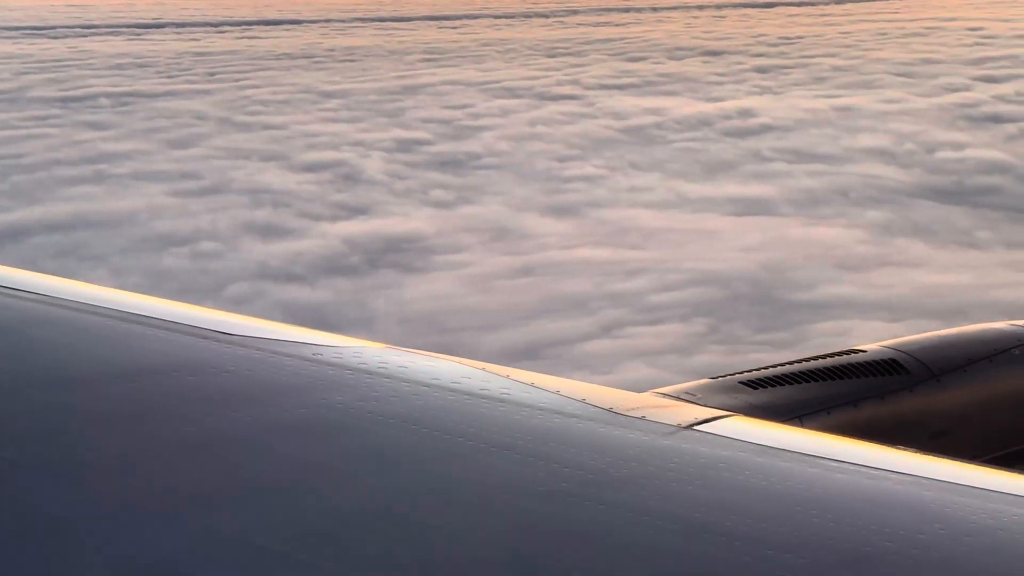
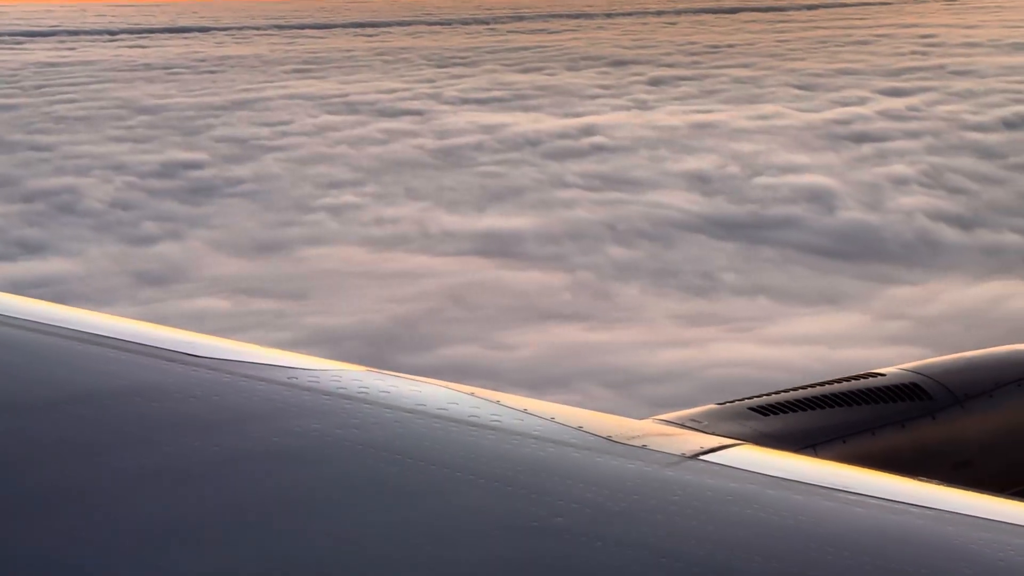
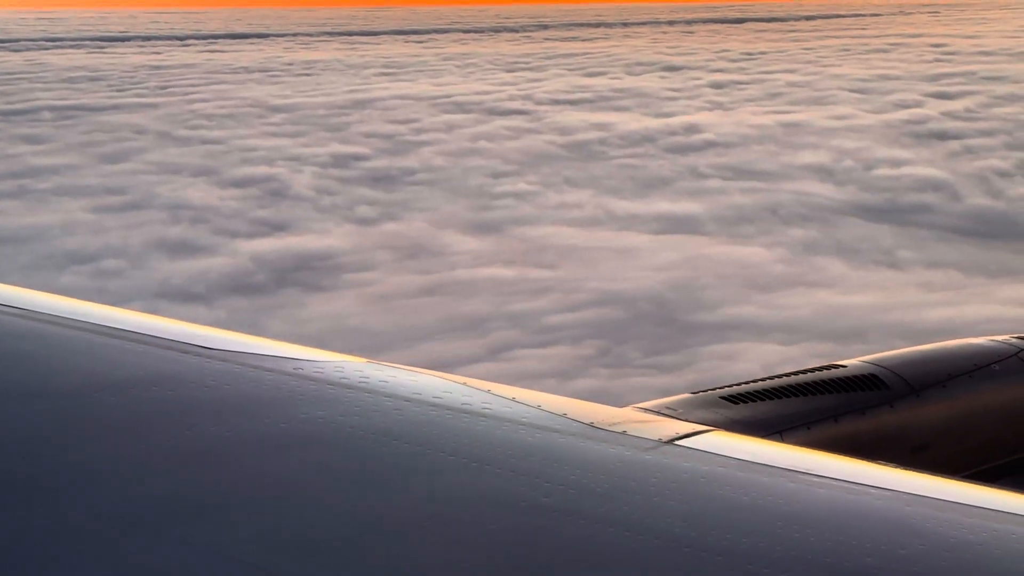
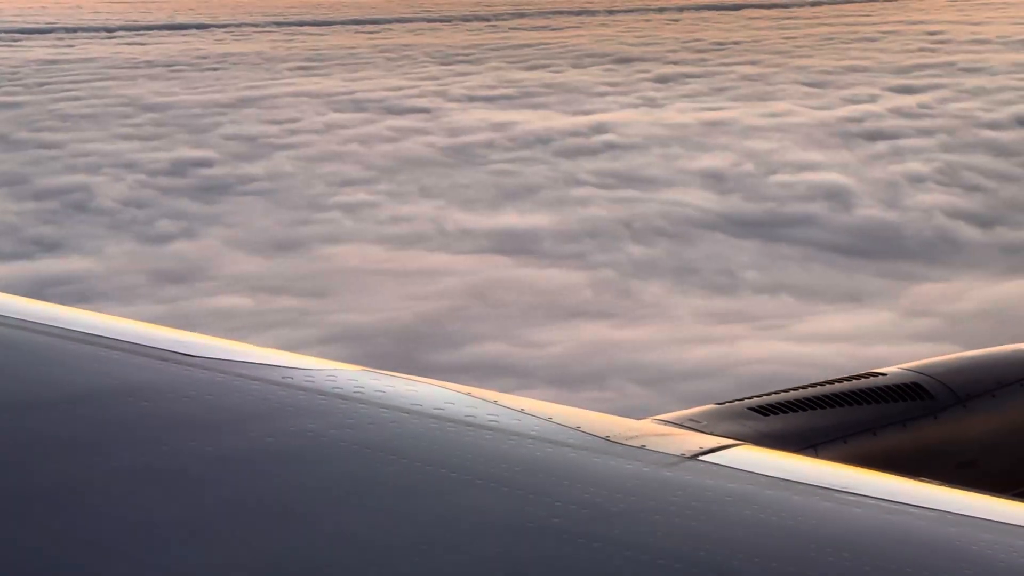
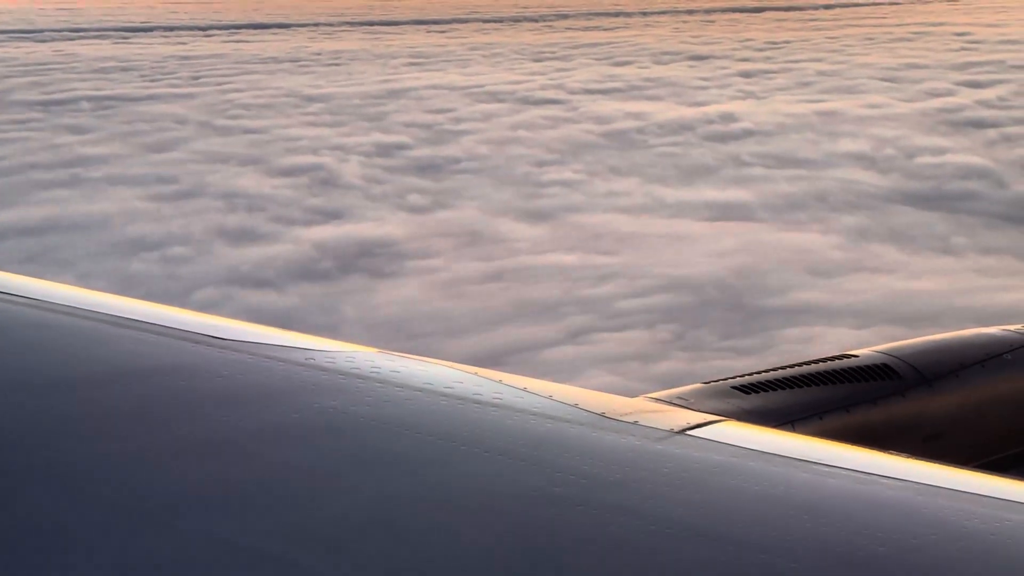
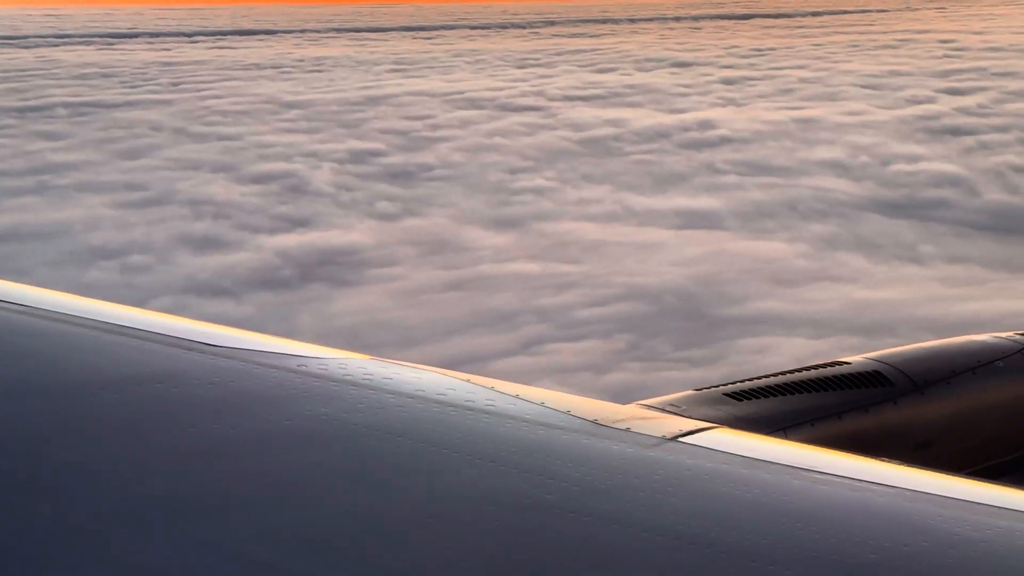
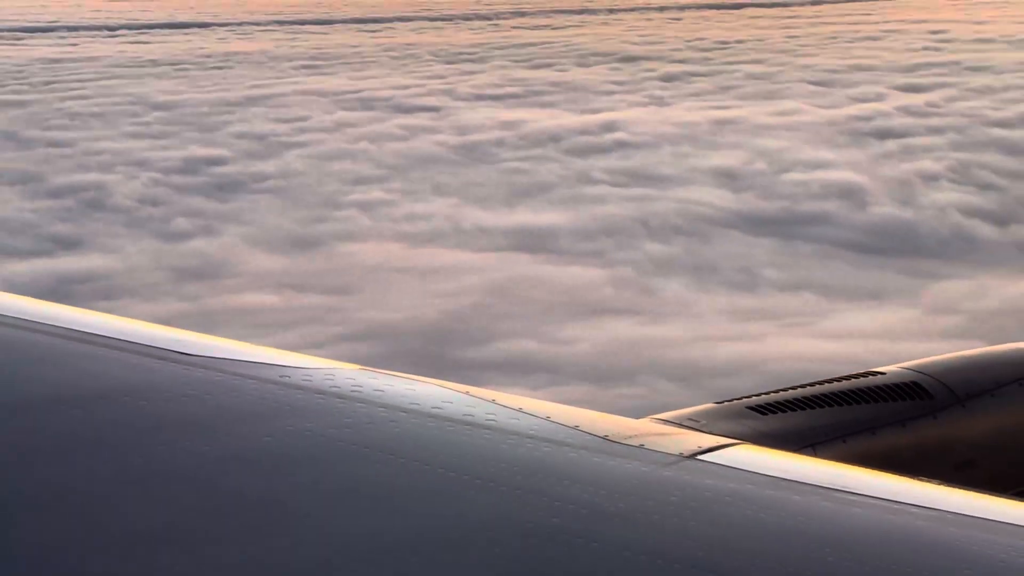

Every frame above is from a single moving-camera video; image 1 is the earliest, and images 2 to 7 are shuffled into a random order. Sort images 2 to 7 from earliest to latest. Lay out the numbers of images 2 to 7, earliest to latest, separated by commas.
5, 6, 3, 7, 4, 2
